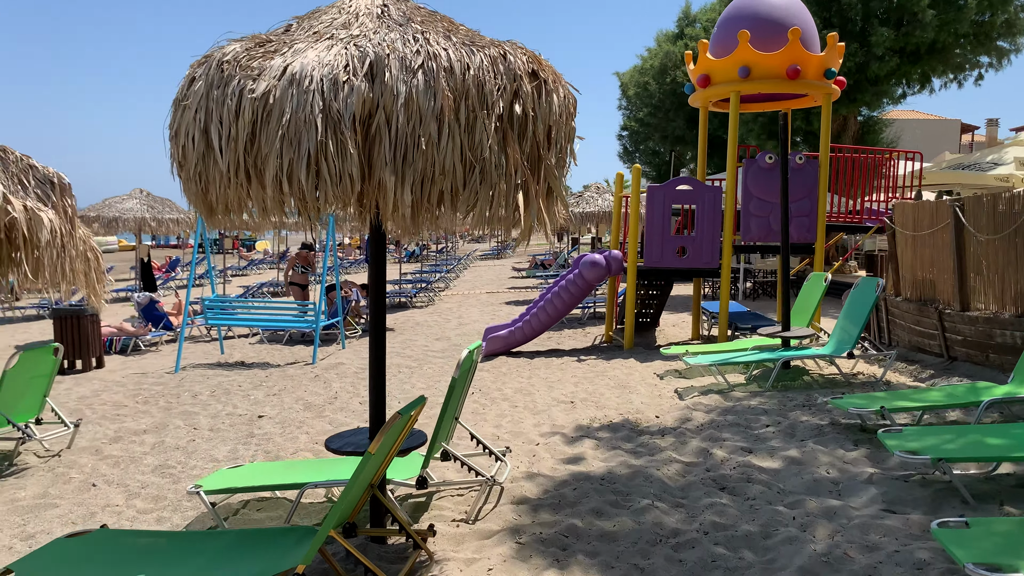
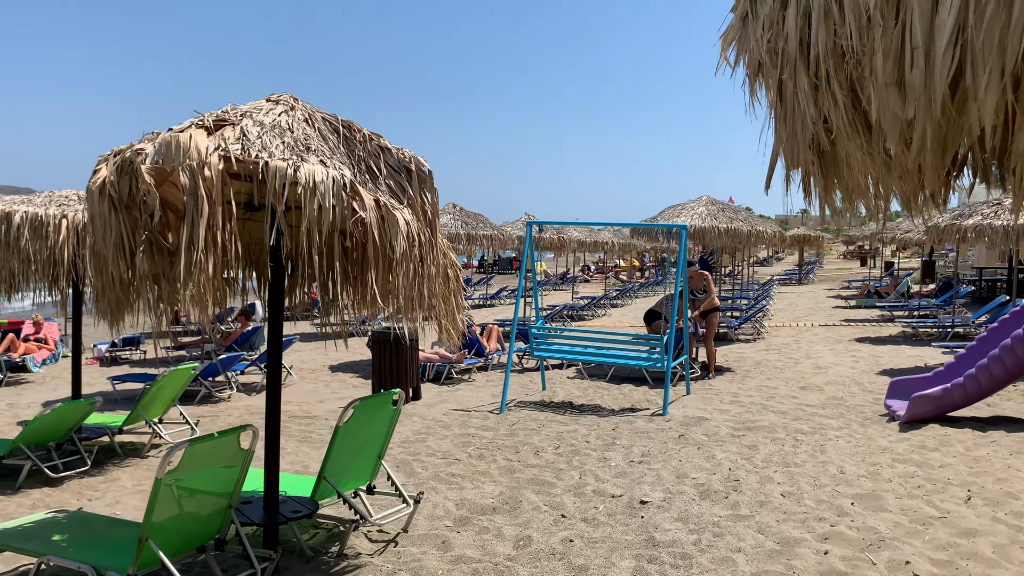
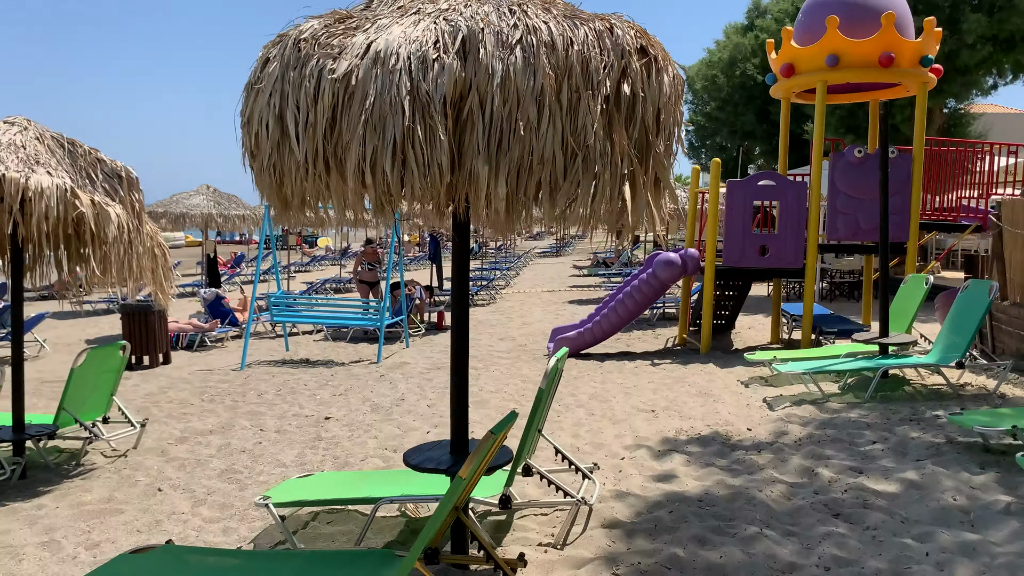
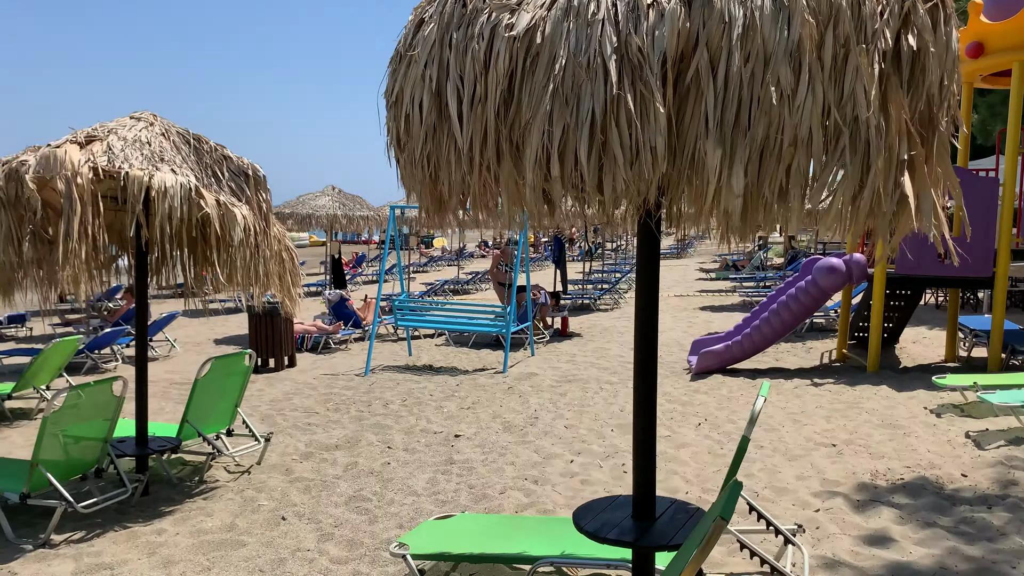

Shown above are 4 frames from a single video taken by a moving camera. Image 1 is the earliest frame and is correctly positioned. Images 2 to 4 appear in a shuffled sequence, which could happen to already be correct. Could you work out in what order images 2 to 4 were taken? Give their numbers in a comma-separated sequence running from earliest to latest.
3, 4, 2
